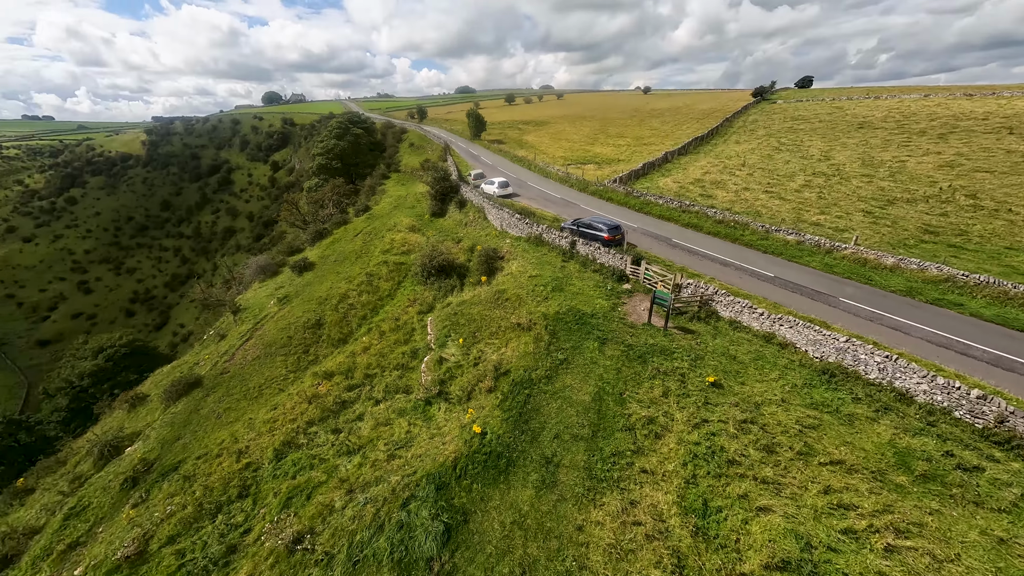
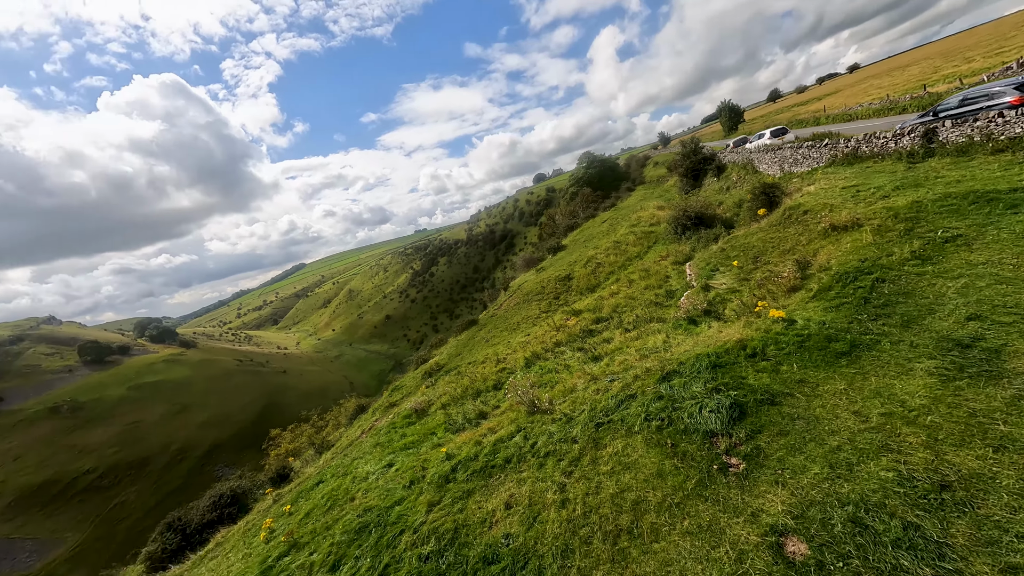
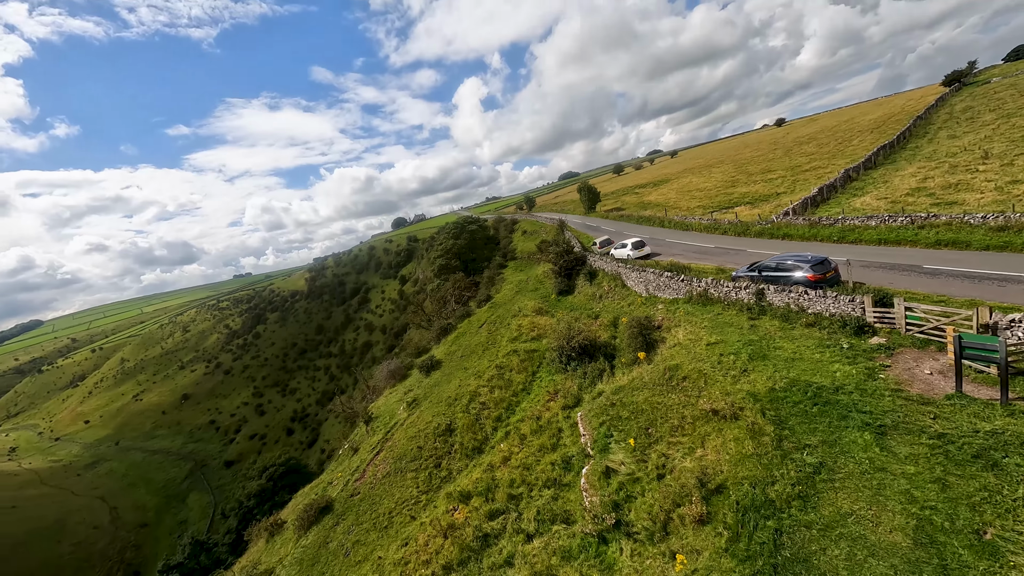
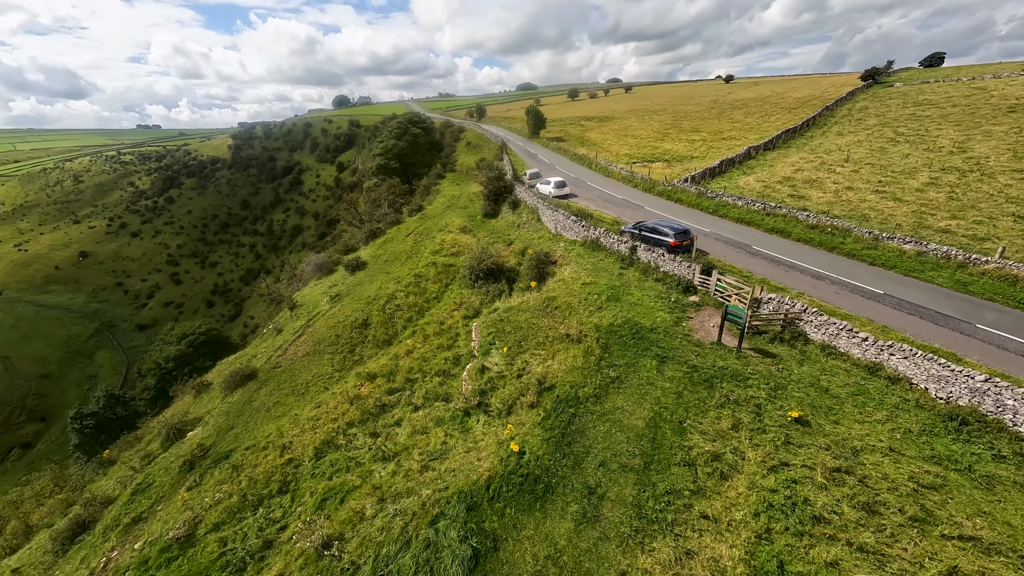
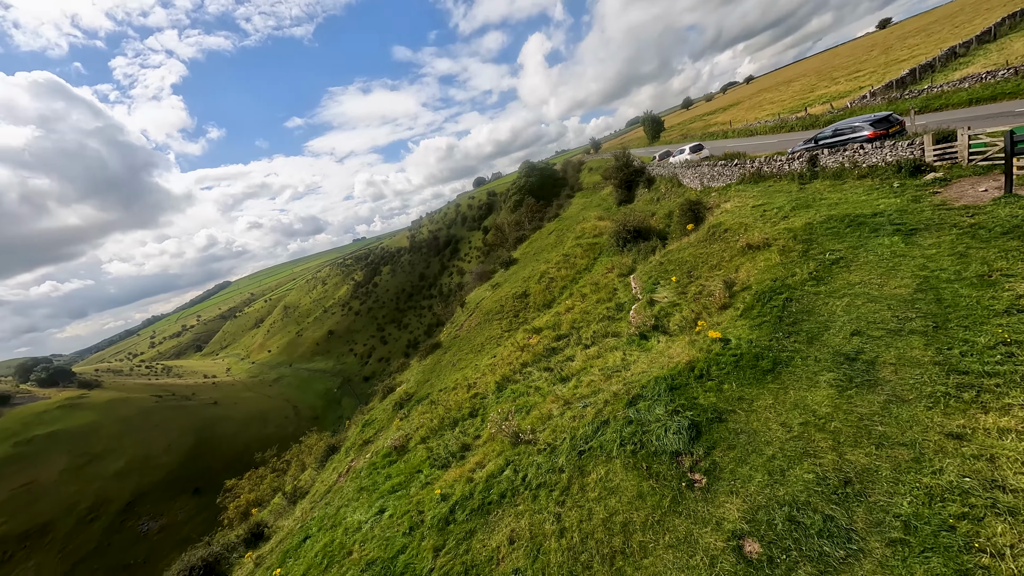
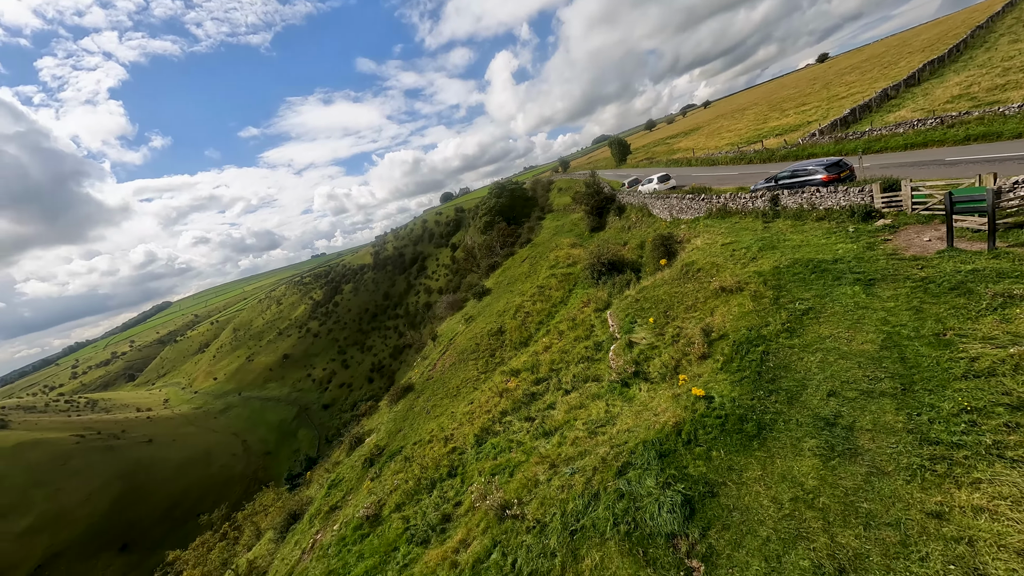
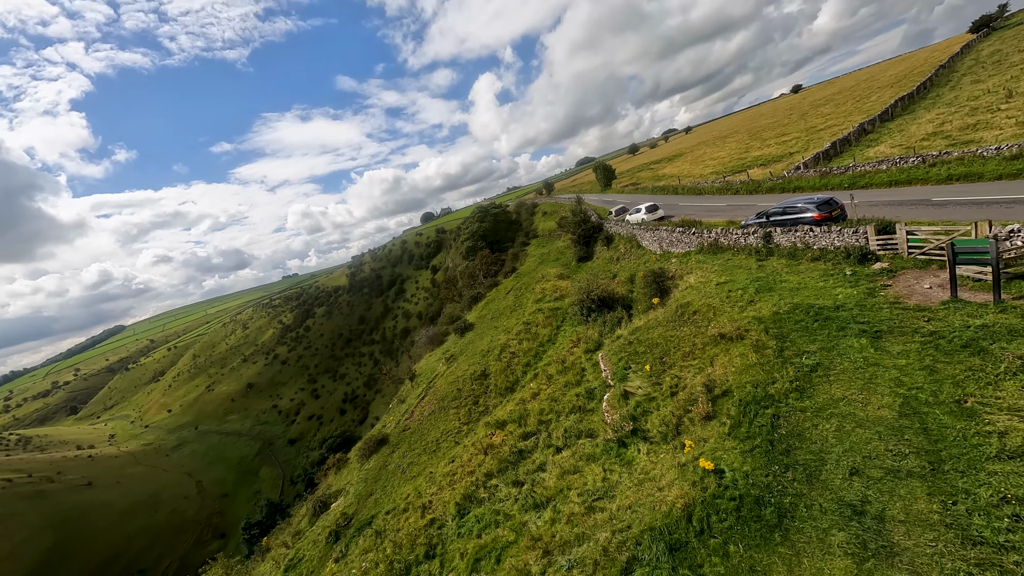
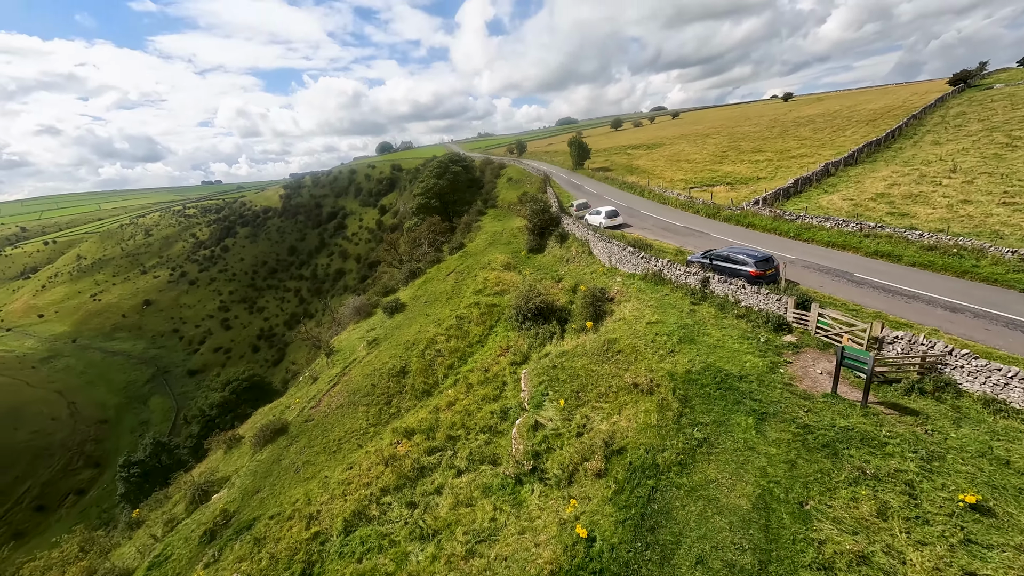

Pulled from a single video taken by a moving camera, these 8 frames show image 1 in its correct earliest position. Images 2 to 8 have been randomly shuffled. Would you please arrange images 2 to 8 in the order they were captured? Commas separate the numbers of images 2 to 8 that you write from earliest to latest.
4, 8, 3, 7, 6, 5, 2
